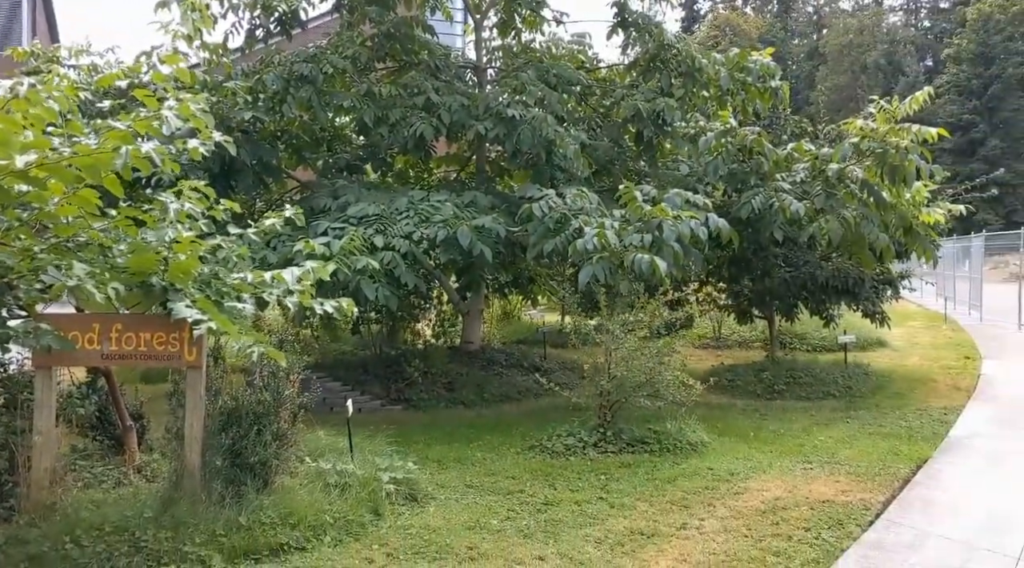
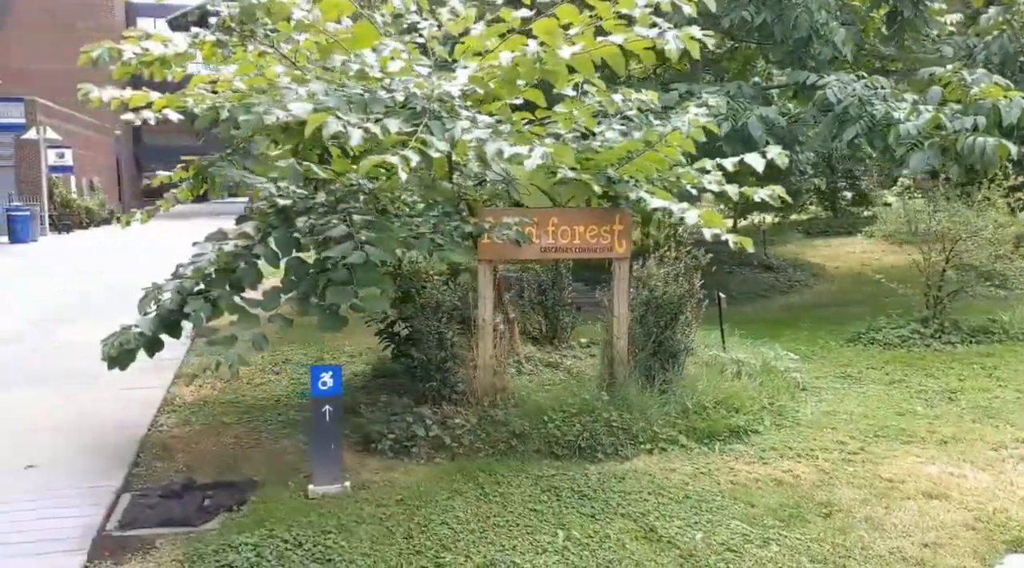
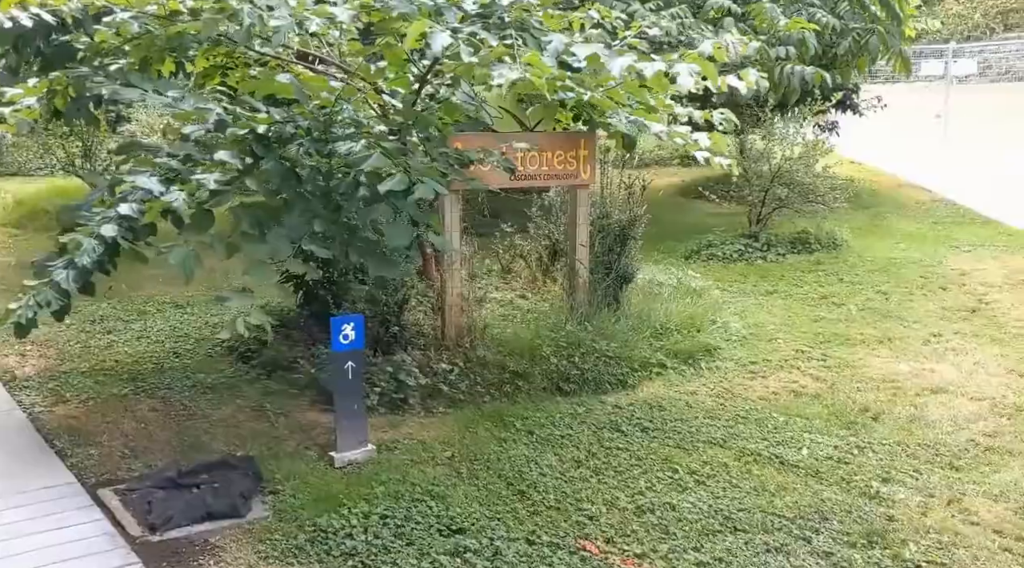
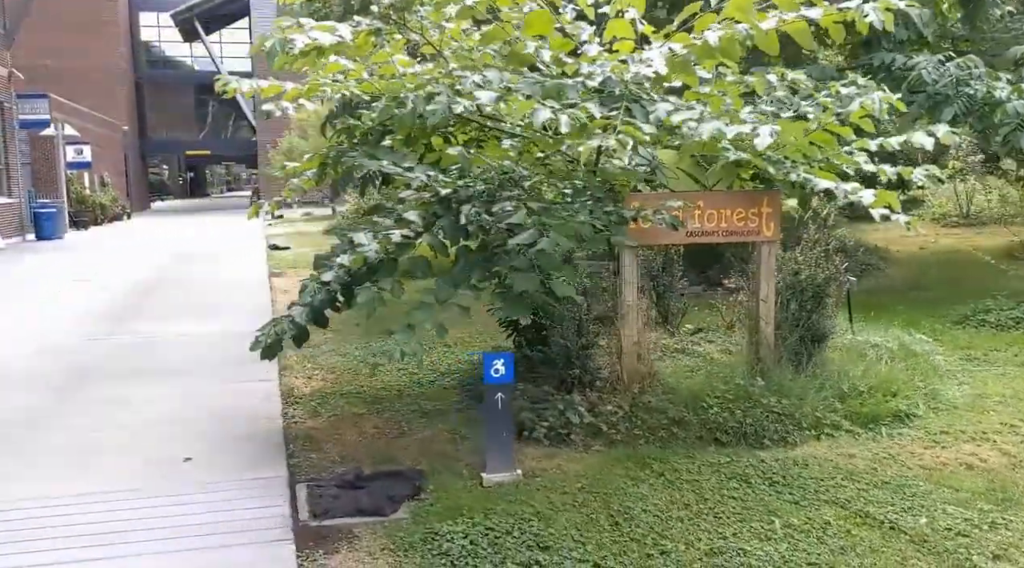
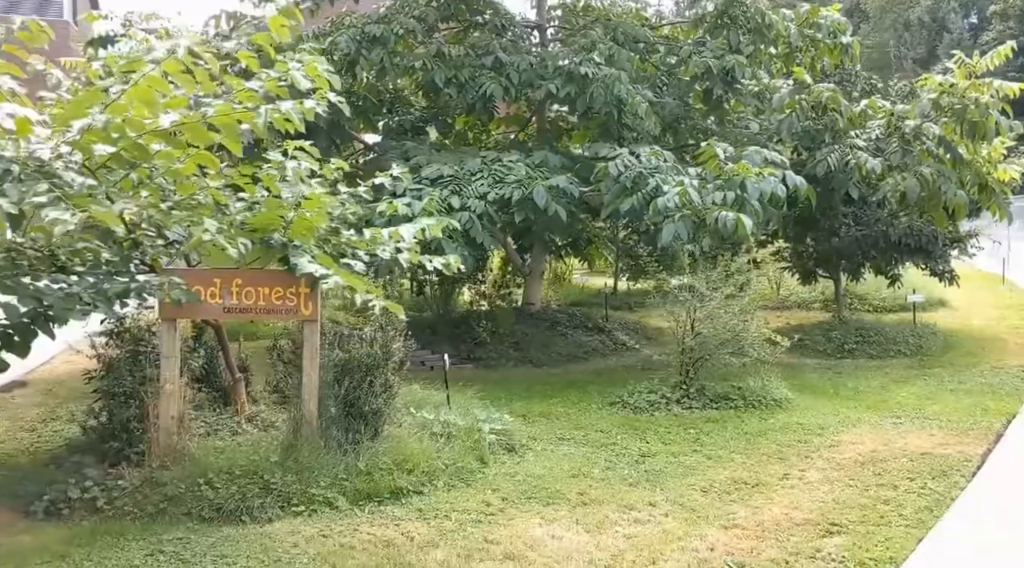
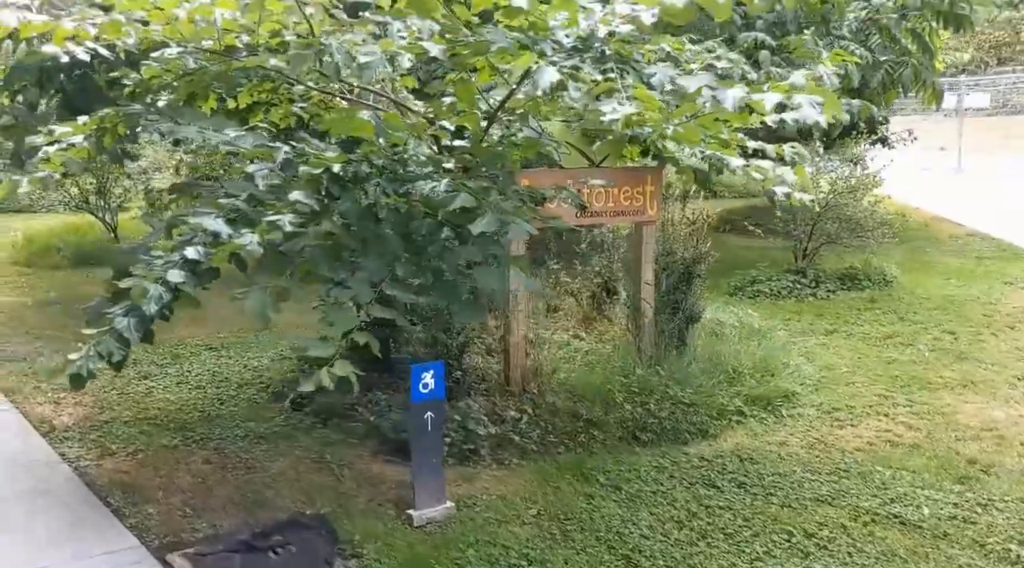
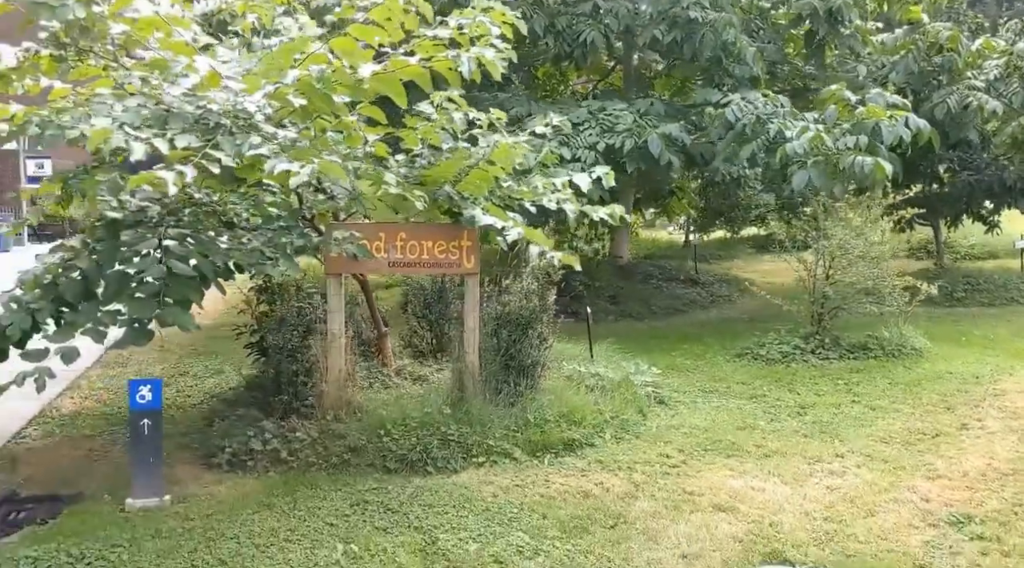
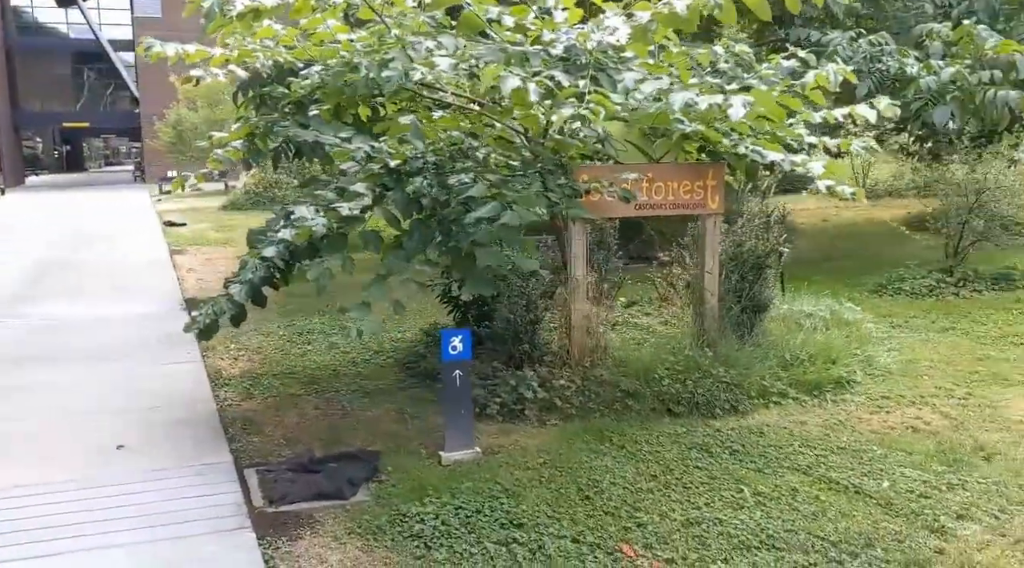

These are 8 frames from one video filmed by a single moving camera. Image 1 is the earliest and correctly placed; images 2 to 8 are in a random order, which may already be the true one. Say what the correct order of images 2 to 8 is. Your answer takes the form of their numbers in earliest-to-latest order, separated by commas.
5, 7, 2, 4, 8, 3, 6
